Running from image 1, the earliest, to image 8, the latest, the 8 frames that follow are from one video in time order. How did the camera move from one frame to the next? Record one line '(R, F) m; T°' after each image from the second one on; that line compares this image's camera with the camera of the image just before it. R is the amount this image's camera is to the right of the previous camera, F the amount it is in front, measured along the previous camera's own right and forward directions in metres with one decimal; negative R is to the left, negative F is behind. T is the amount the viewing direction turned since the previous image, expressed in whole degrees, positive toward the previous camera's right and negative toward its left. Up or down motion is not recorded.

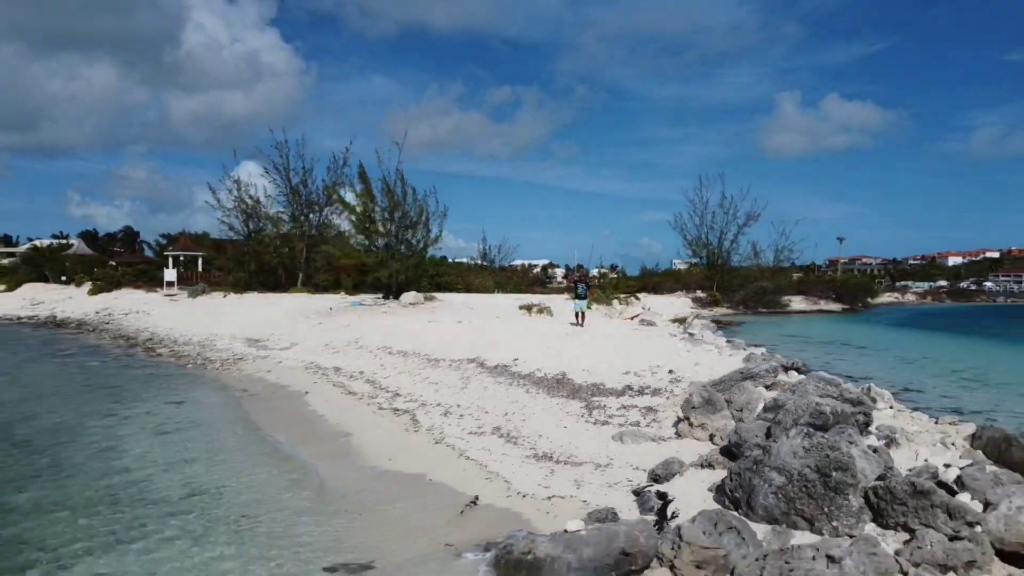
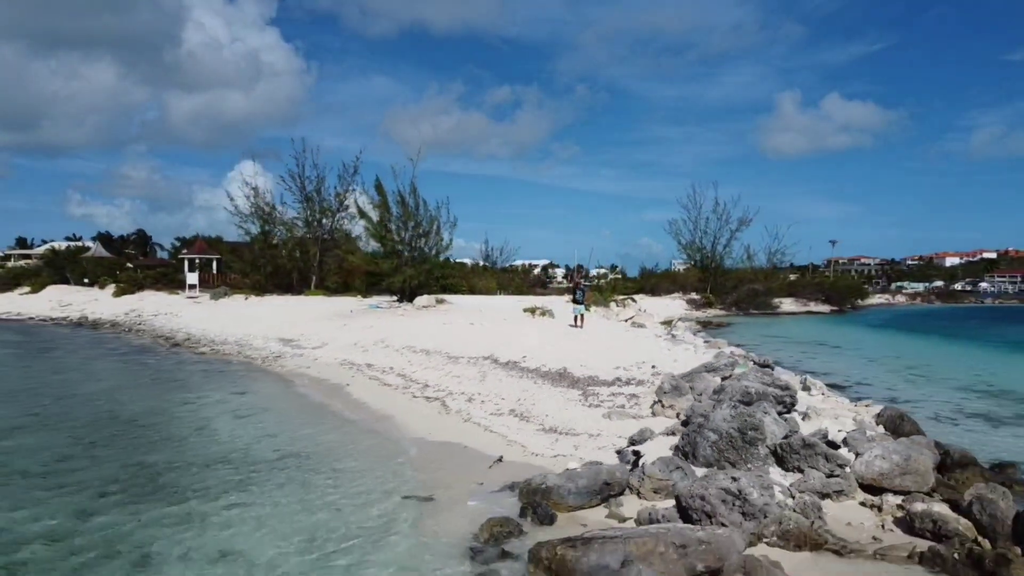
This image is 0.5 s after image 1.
(-0.1, -1.6) m; 0°
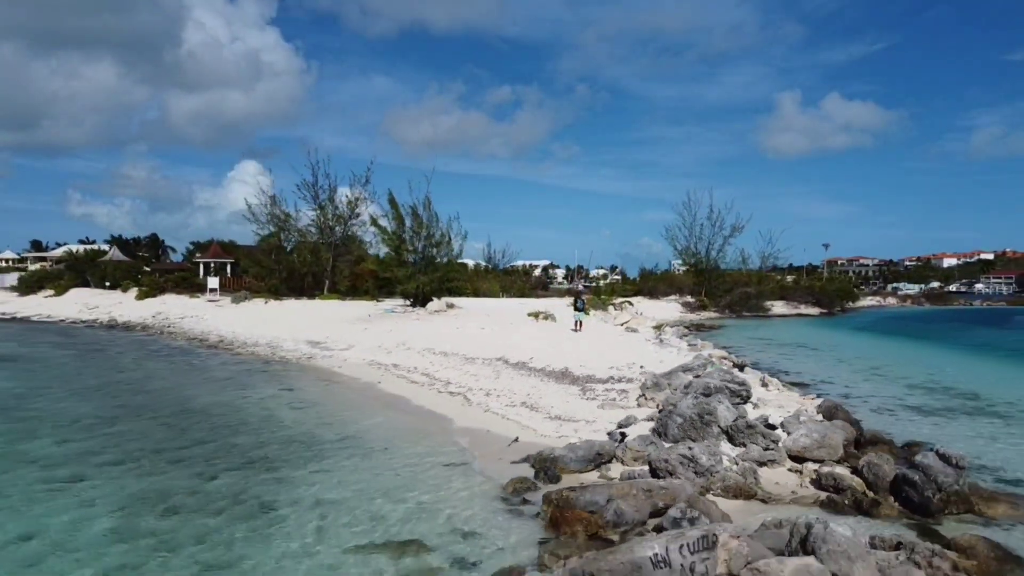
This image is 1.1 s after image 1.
(-0.2, -1.6) m; 0°
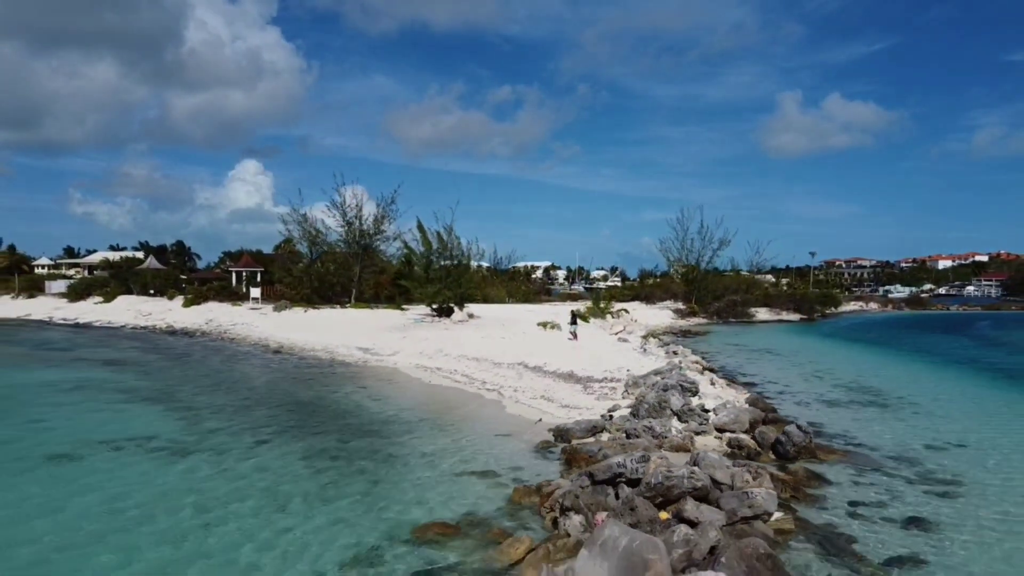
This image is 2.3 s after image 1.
(-0.4, -3.7) m; 0°
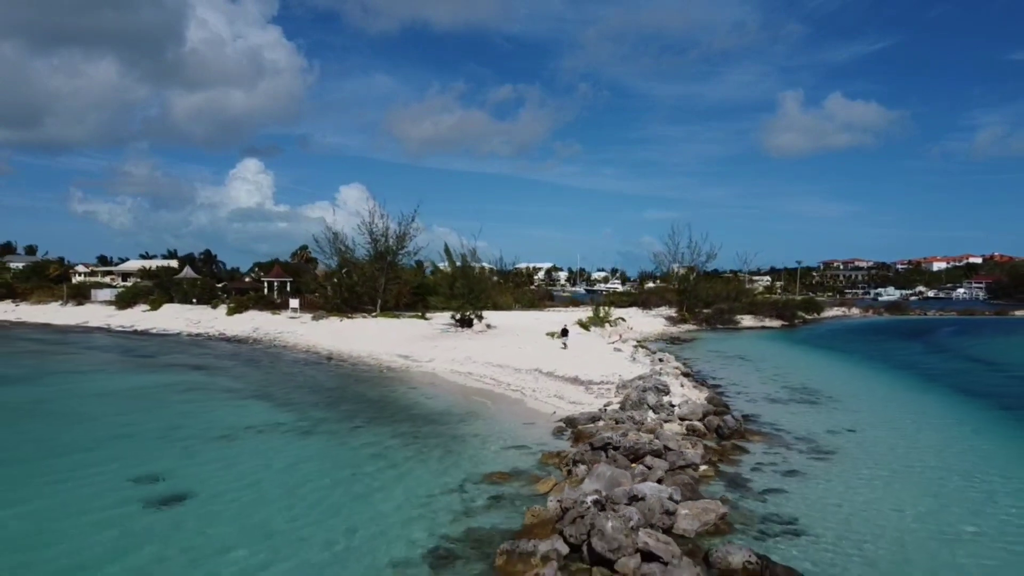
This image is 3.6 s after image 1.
(-0.5, -4.3) m; 0°
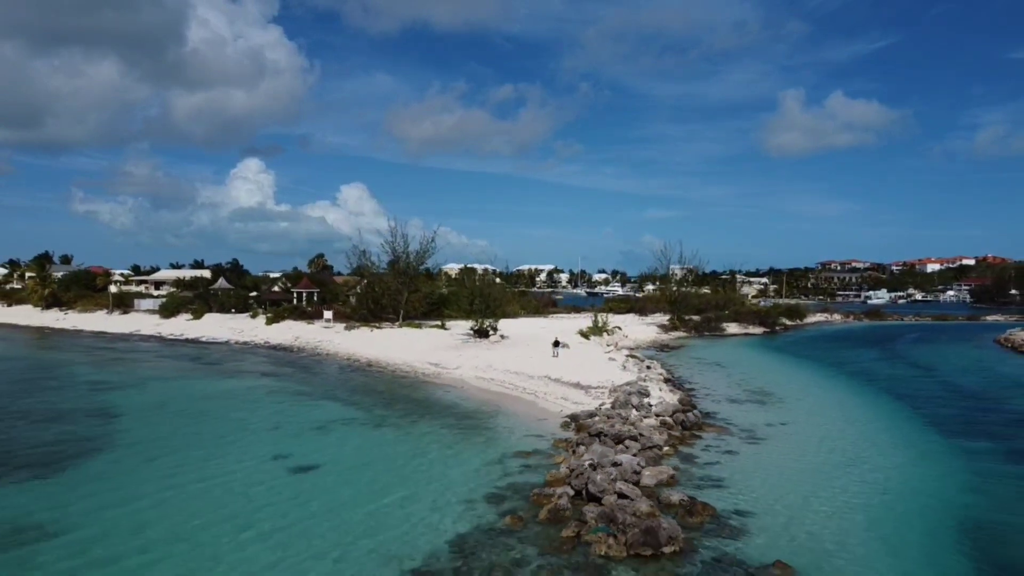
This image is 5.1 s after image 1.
(-0.5, -4.9) m; 0°
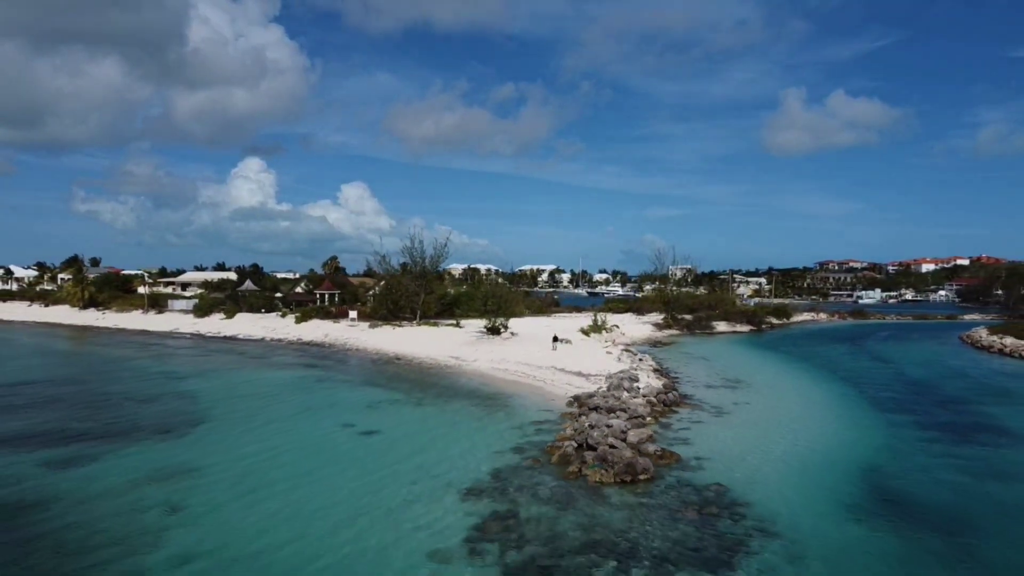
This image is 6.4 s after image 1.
(-0.5, -4.5) m; 0°
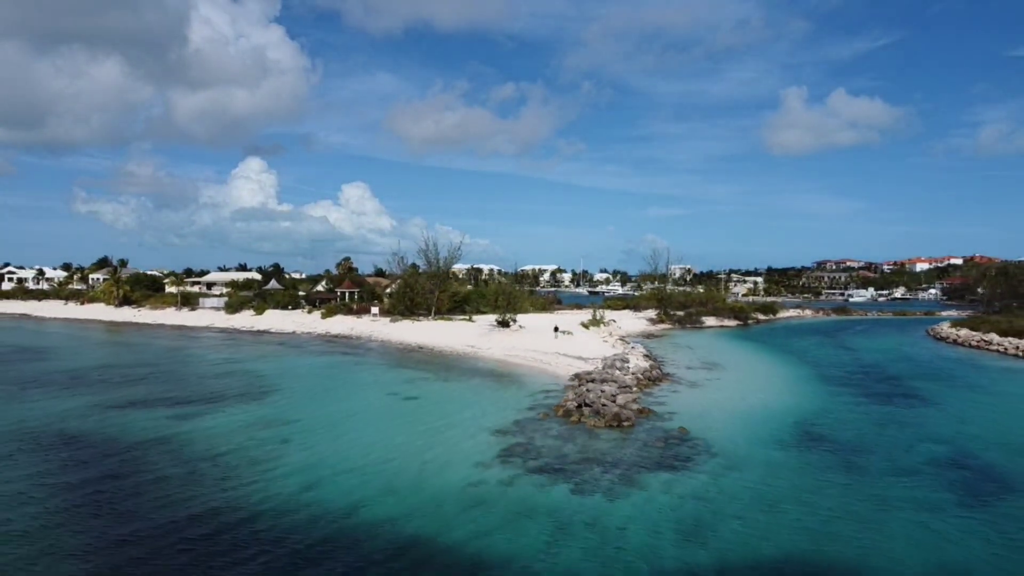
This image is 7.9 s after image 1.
(-0.4, -4.9) m; 0°
